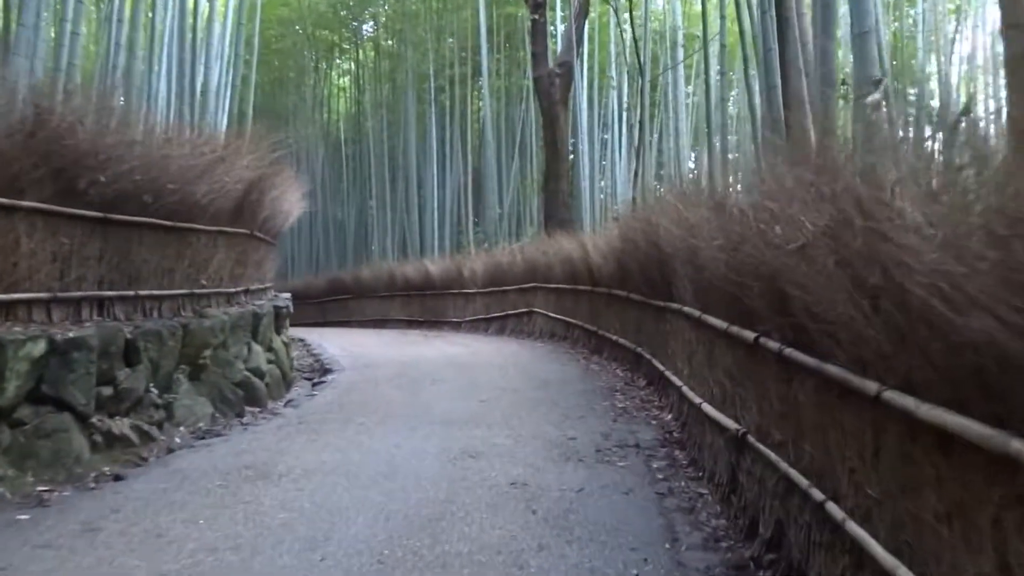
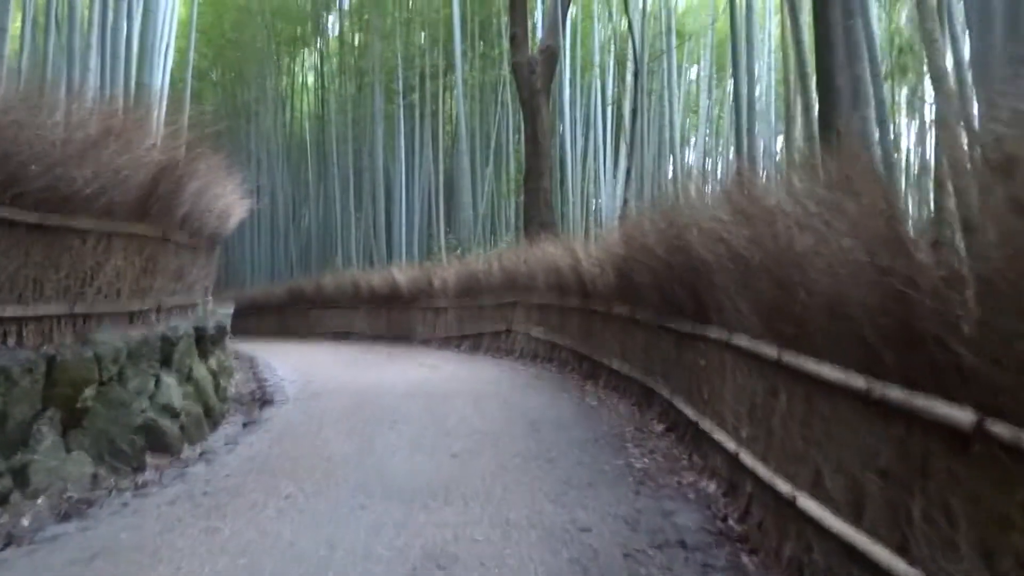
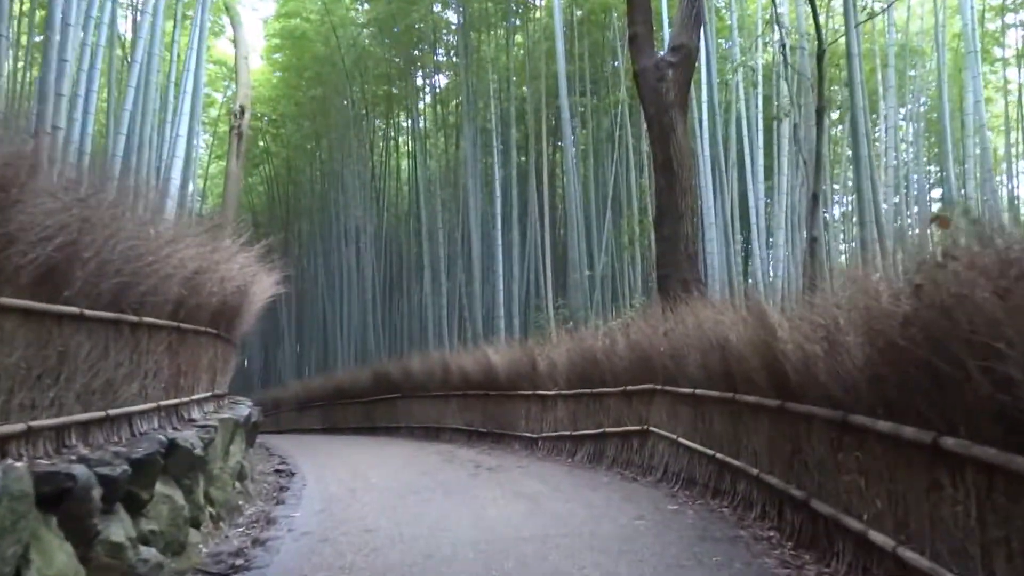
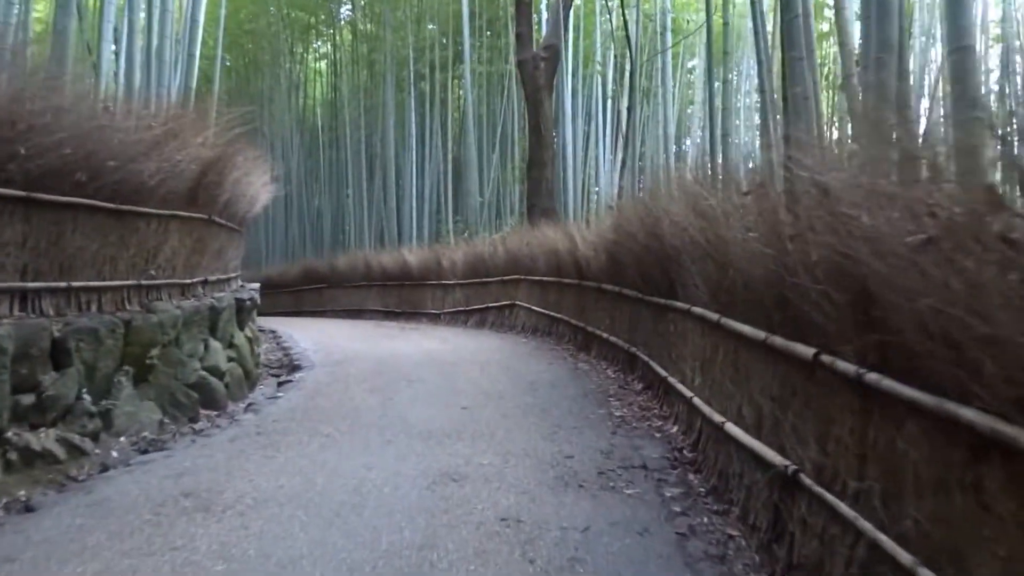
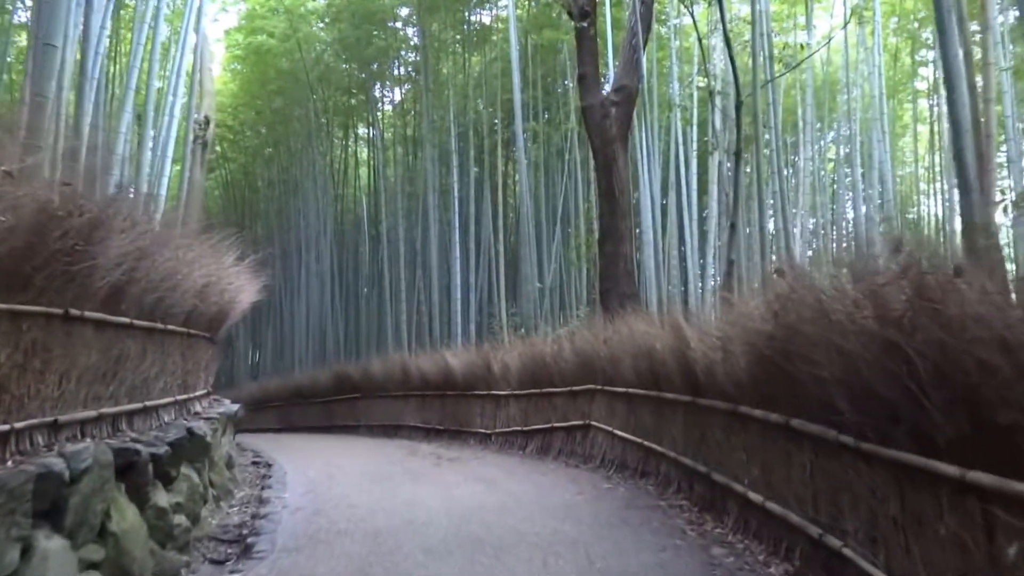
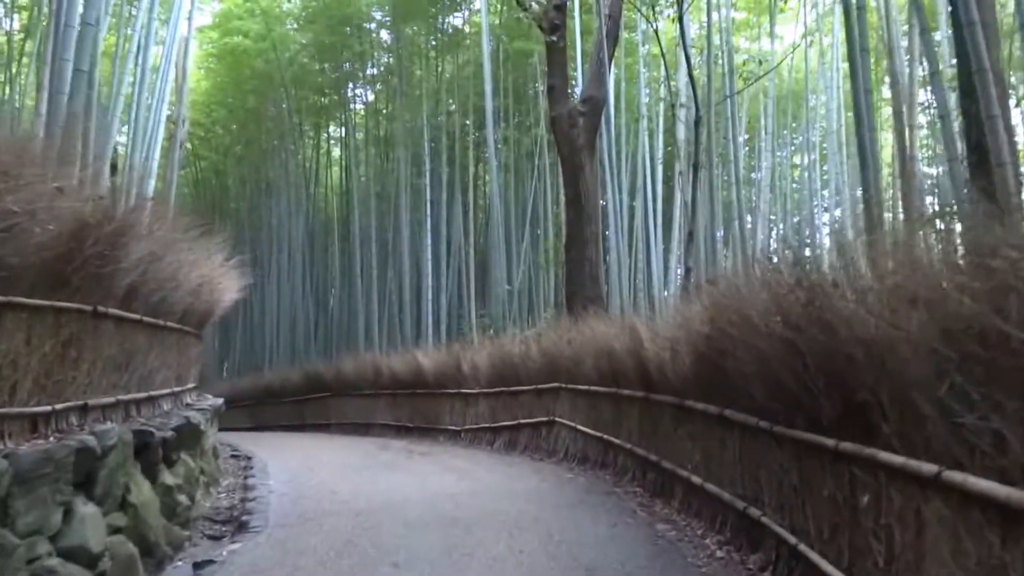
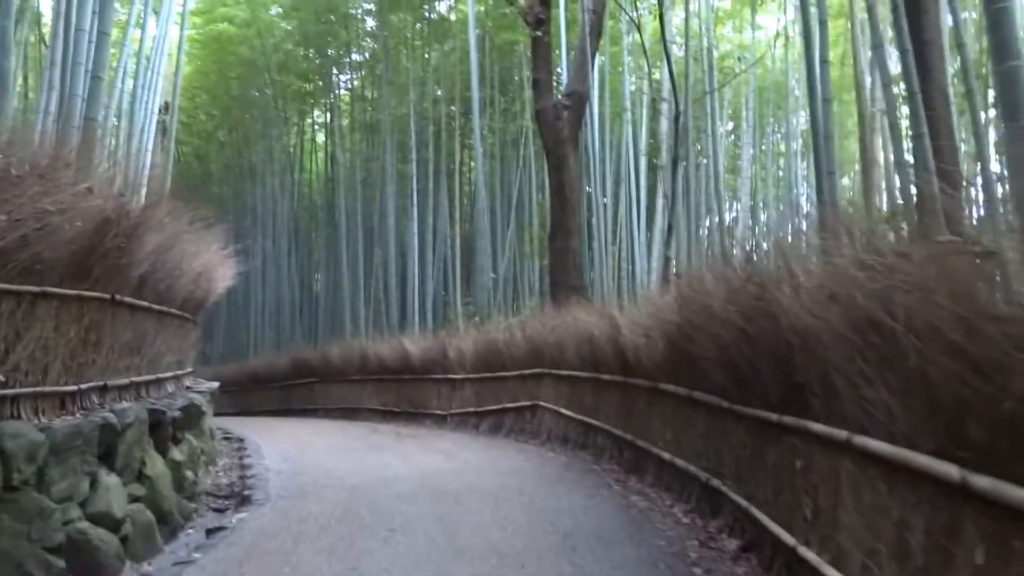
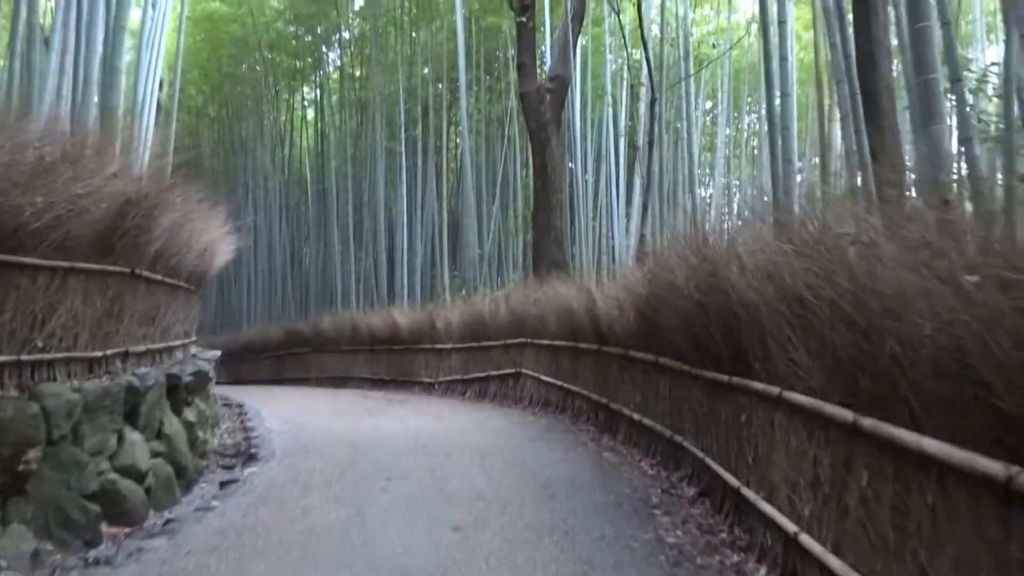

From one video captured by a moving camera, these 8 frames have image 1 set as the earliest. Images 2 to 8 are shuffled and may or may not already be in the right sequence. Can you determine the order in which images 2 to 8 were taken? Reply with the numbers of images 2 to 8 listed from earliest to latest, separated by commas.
4, 2, 8, 7, 6, 5, 3
